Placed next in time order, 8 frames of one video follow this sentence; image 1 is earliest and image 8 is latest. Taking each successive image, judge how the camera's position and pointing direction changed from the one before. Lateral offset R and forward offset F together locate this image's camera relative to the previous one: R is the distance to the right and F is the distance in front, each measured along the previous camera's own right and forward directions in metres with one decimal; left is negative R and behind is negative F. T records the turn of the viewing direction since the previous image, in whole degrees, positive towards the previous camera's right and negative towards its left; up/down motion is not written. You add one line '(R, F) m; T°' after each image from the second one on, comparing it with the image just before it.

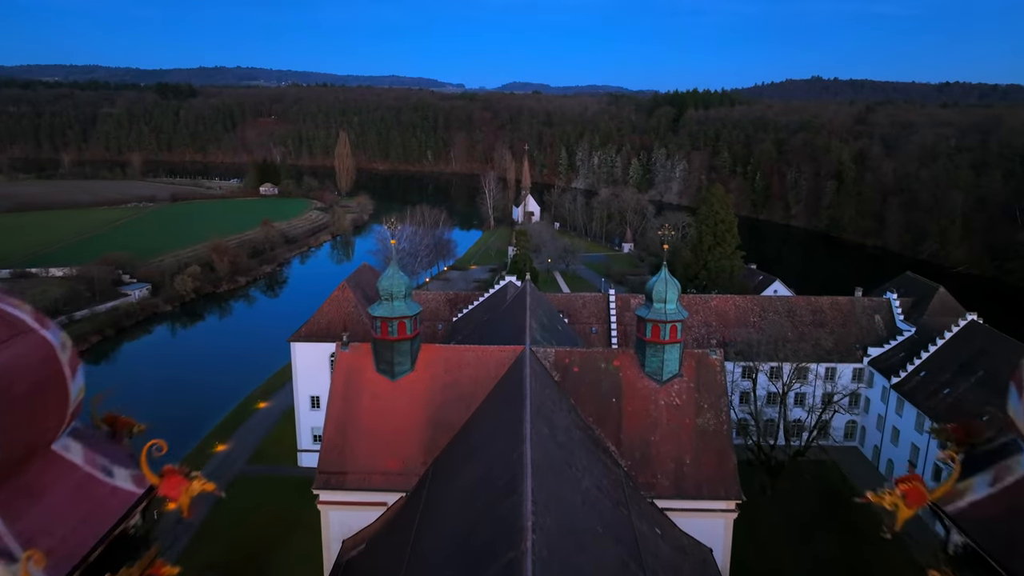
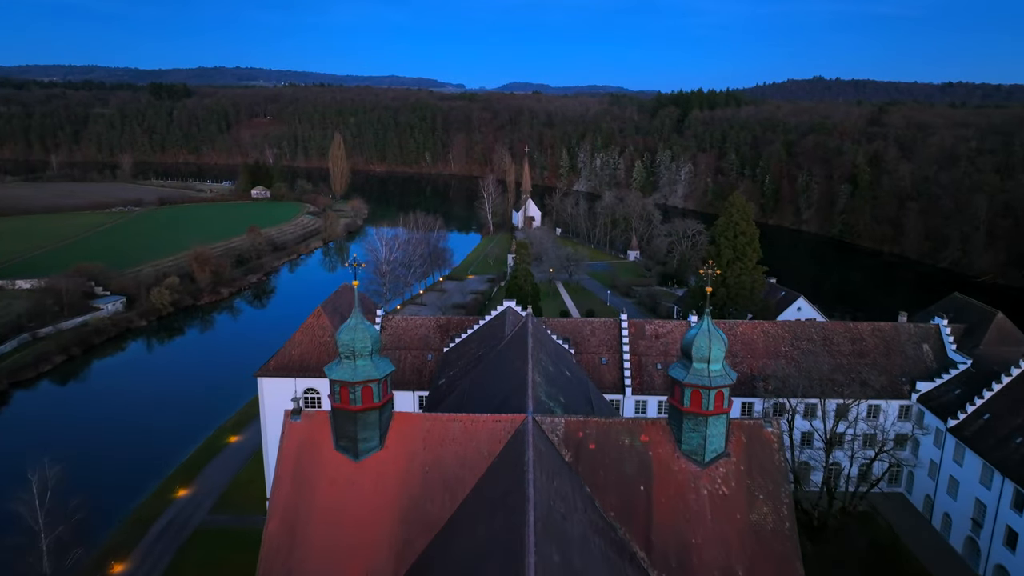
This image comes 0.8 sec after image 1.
(0.0, +4.1) m; 0°
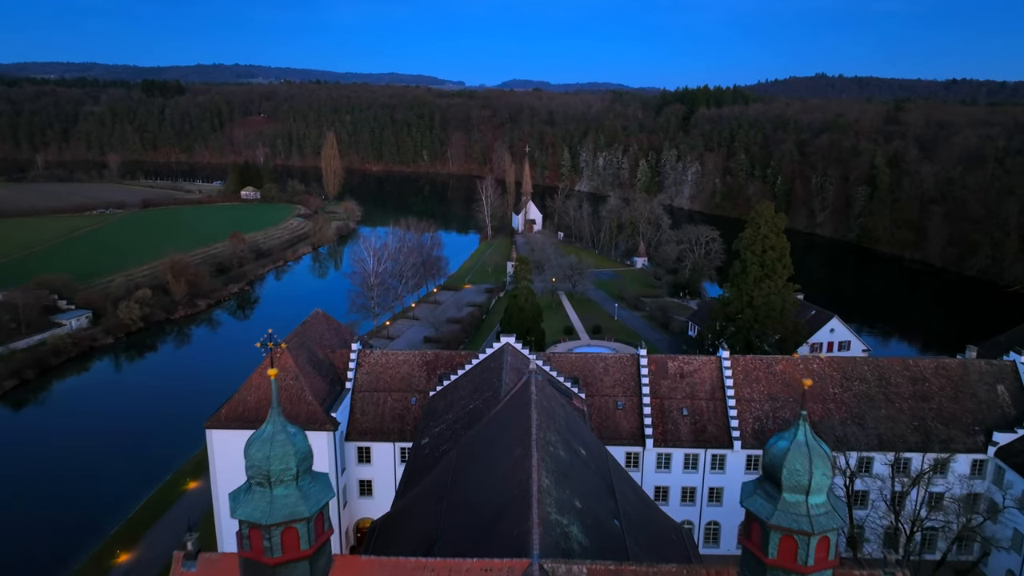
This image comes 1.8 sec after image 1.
(0.0, +4.7) m; 0°
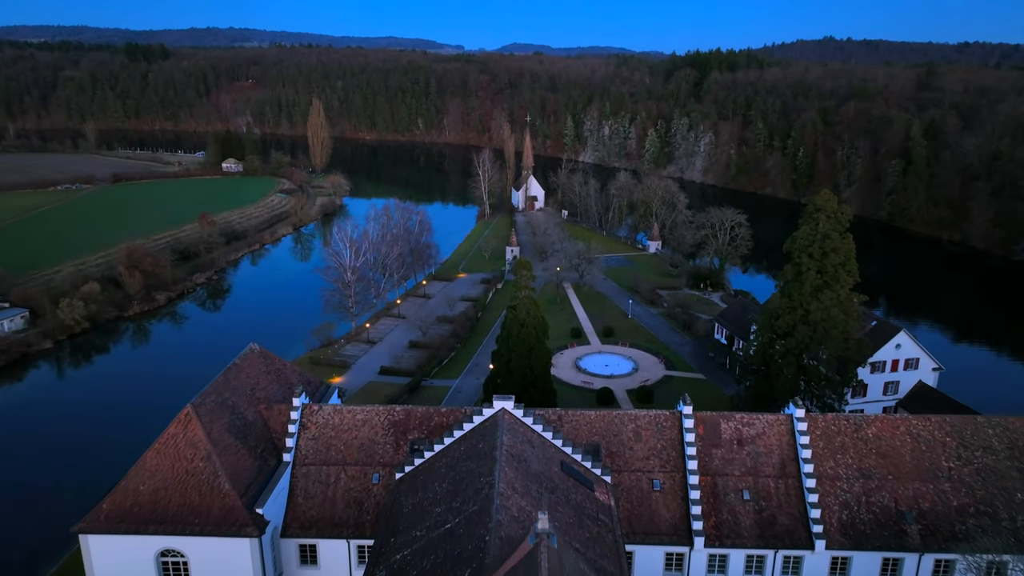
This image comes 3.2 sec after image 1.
(+0.1, +7.1) m; 0°
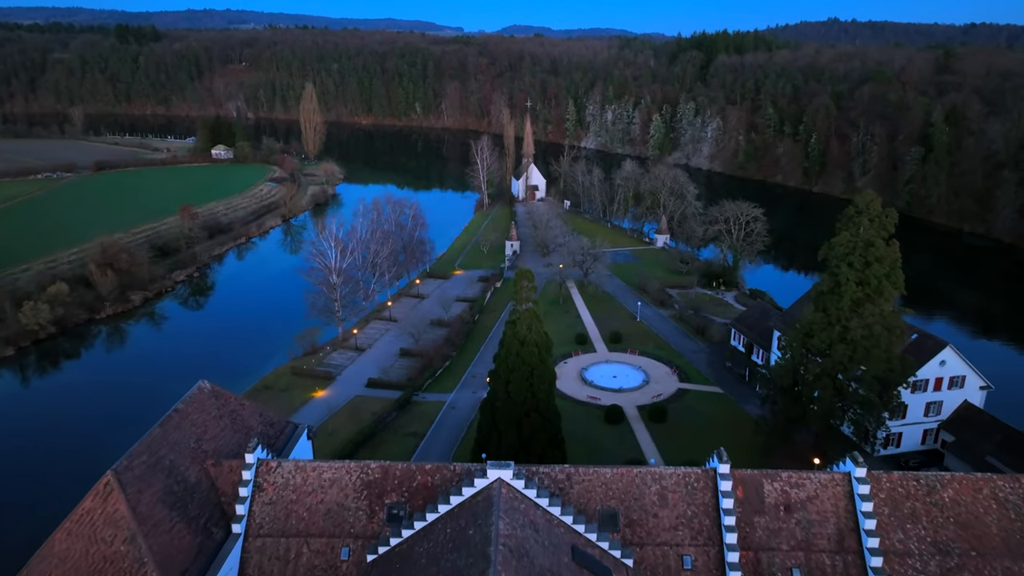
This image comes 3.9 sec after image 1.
(0.0, +3.5) m; 0°
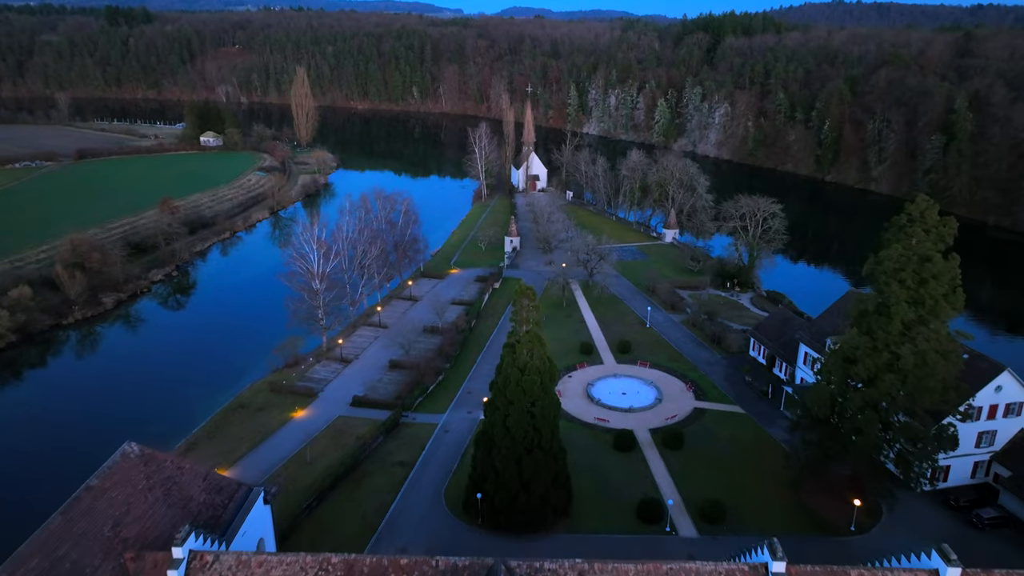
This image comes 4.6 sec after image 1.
(0.0, +3.5) m; 0°
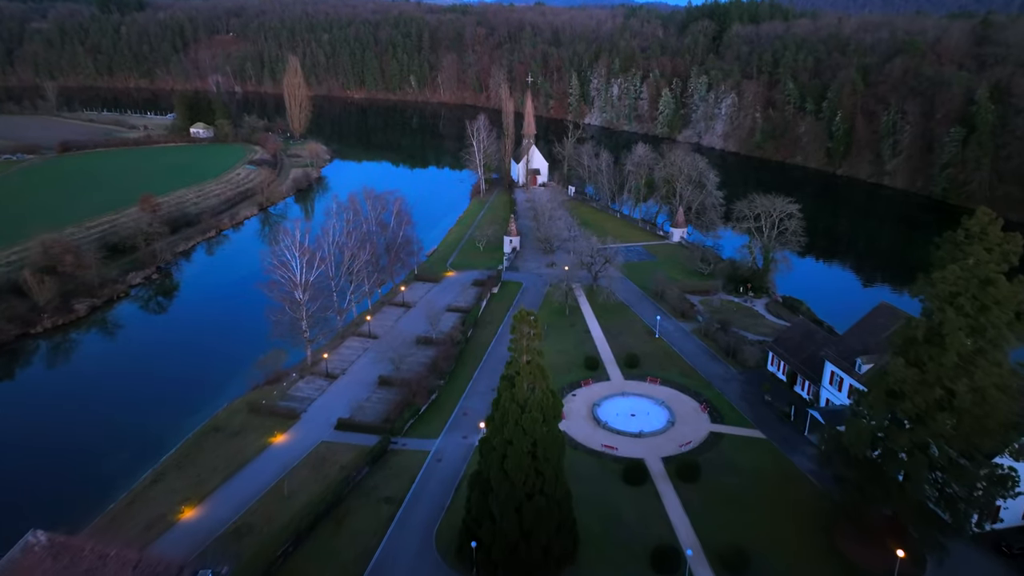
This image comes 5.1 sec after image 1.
(0.0, +2.9) m; 0°
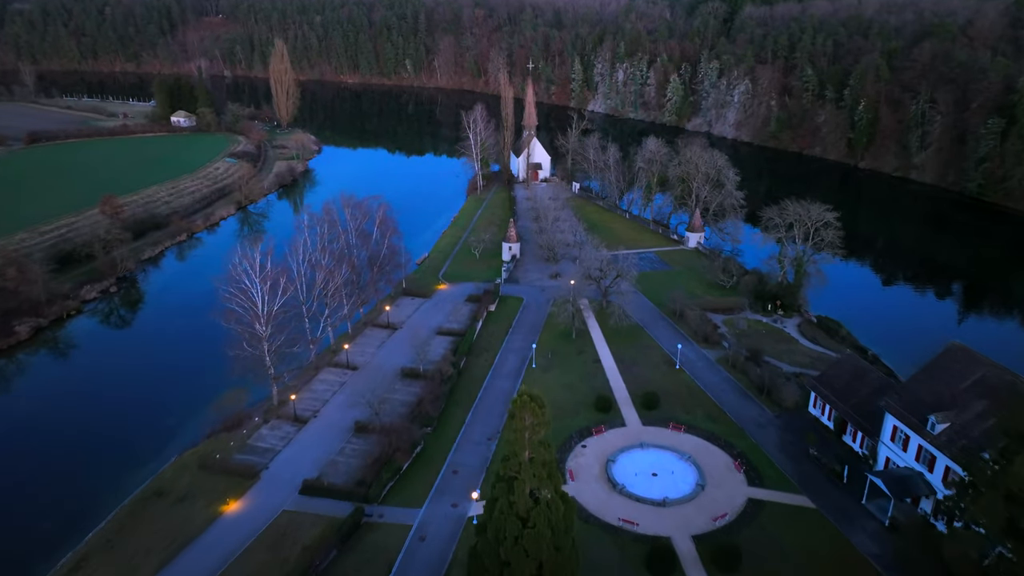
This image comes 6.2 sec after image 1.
(0.0, +5.2) m; 0°
